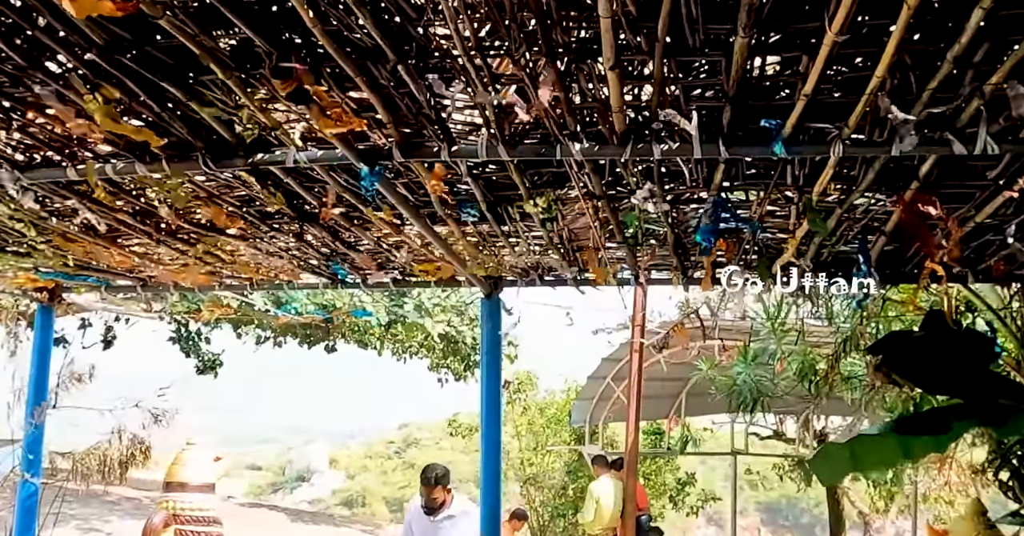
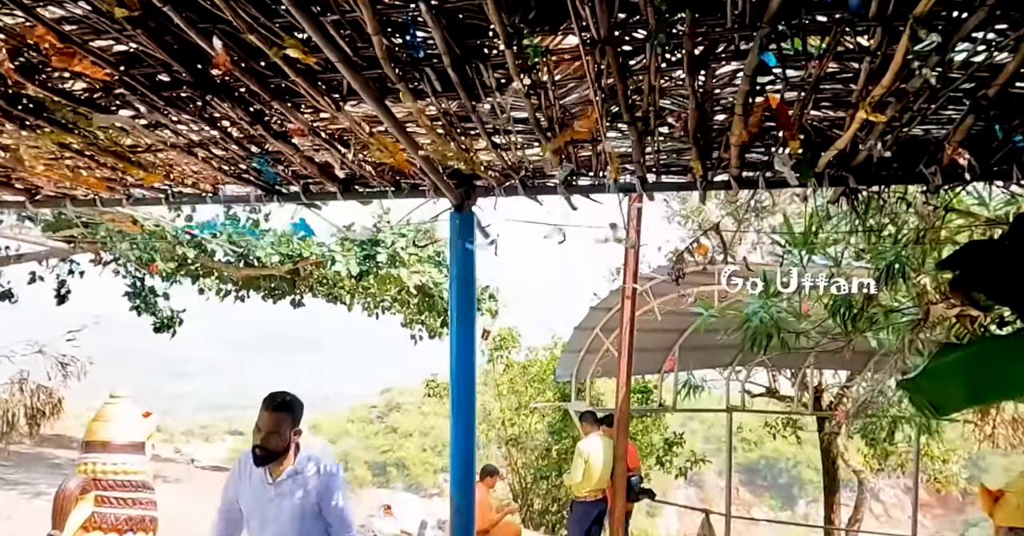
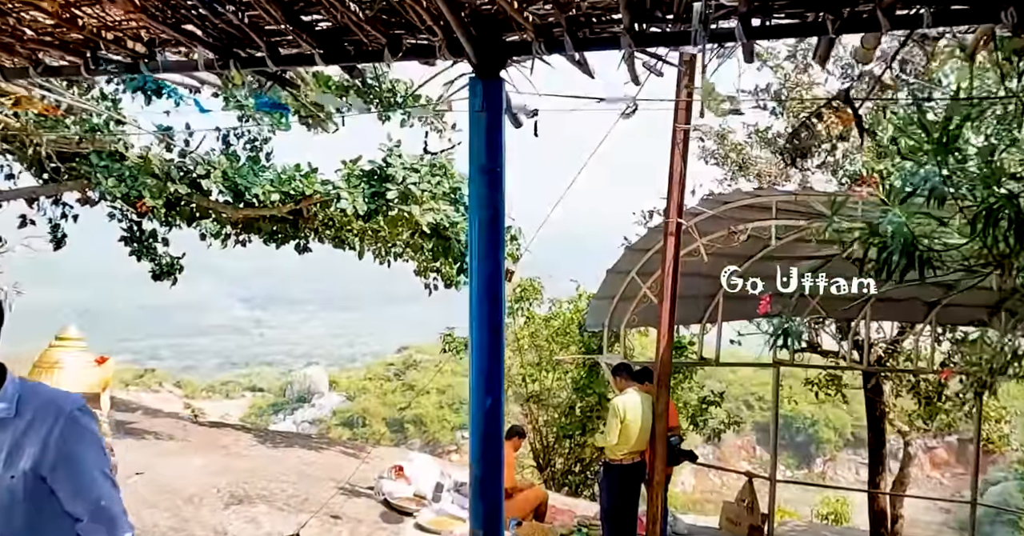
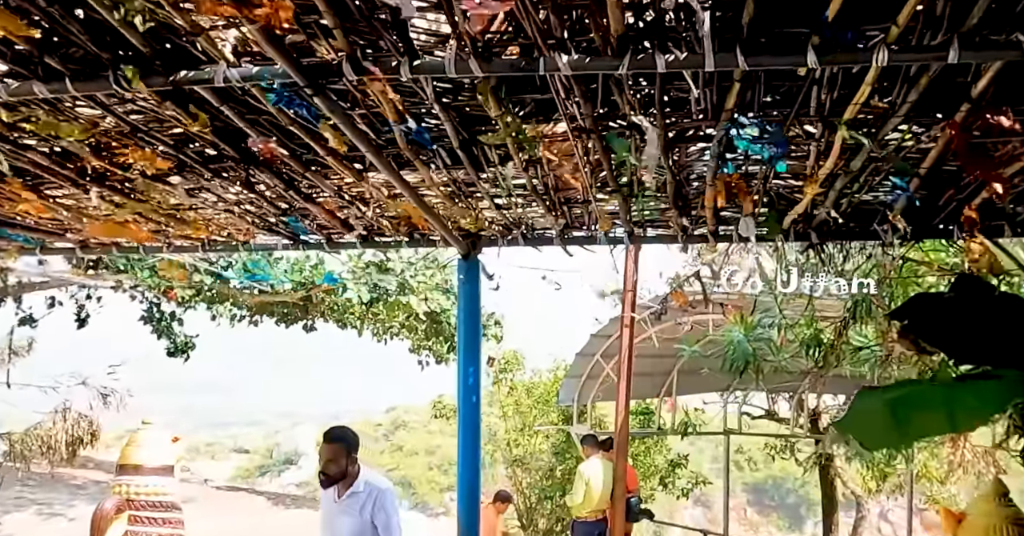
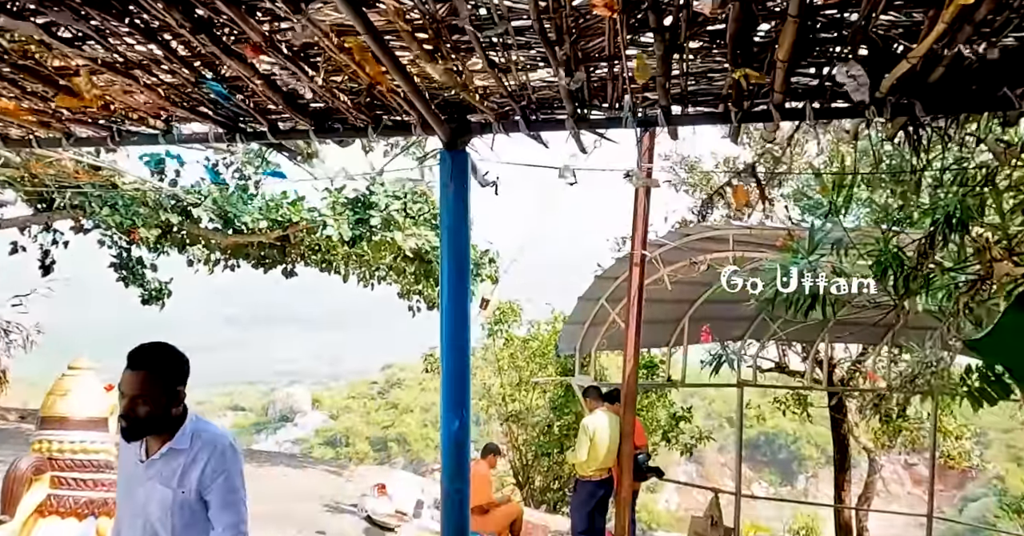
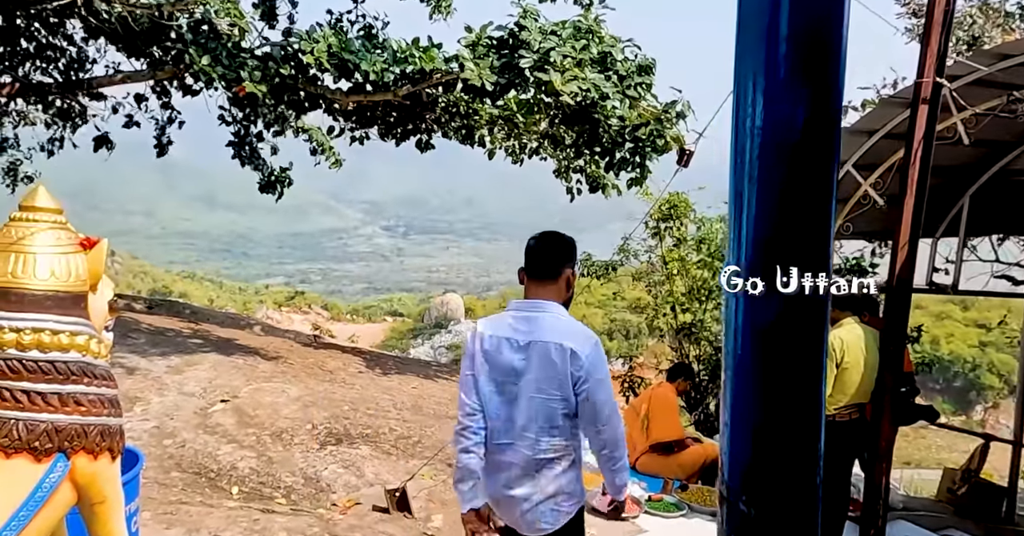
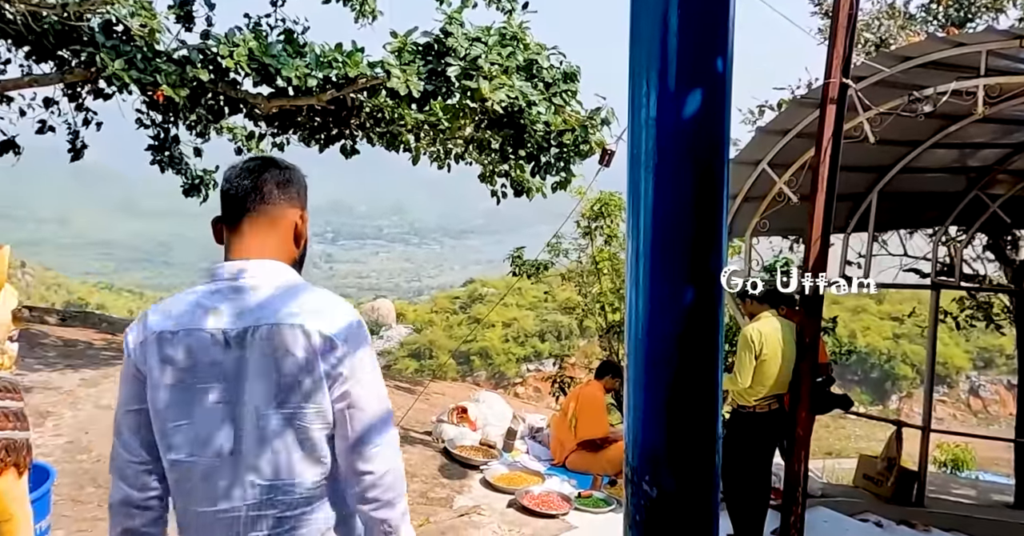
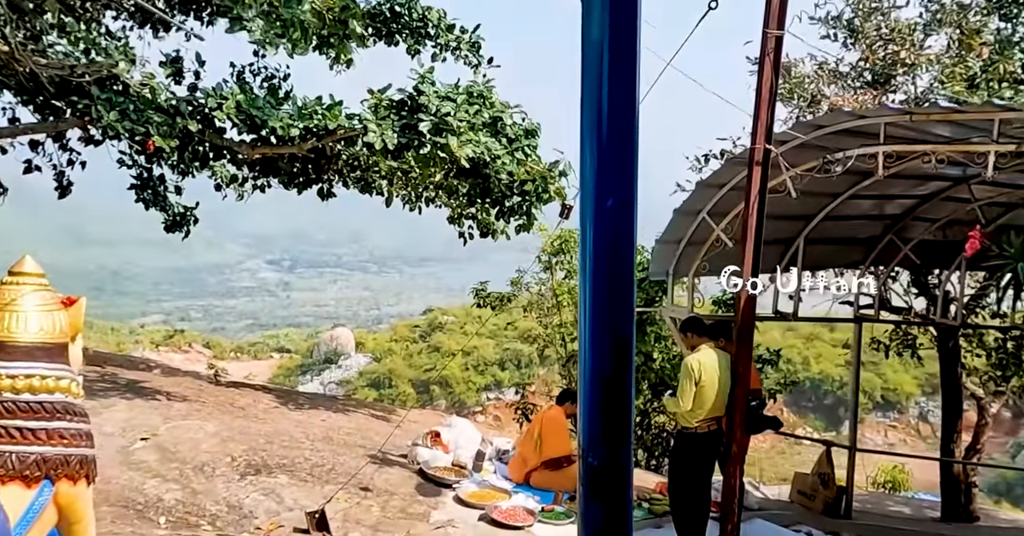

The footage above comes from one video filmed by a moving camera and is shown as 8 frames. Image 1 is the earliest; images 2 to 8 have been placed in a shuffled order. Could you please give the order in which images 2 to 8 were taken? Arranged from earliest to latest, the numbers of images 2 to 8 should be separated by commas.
4, 2, 5, 3, 8, 7, 6
